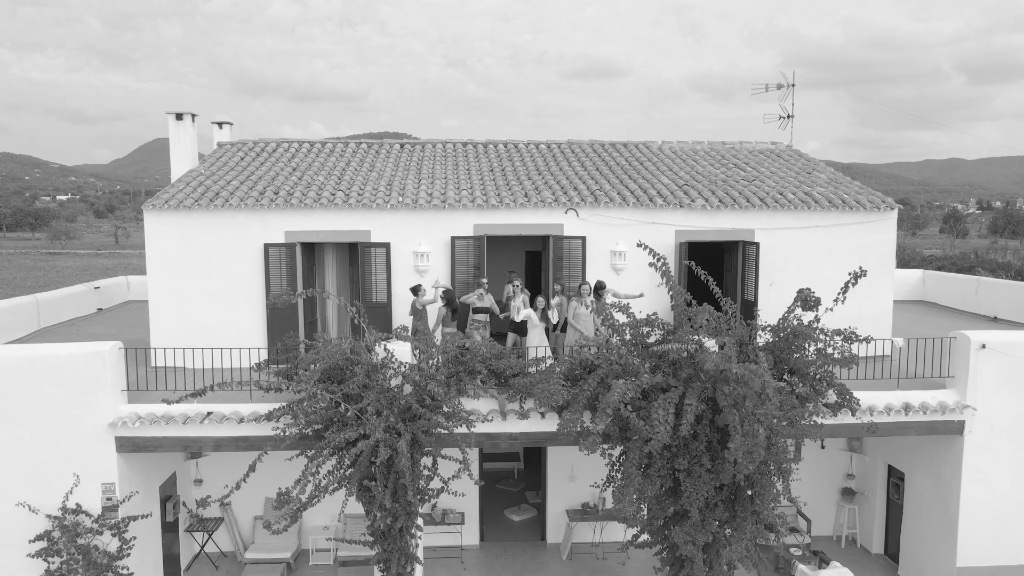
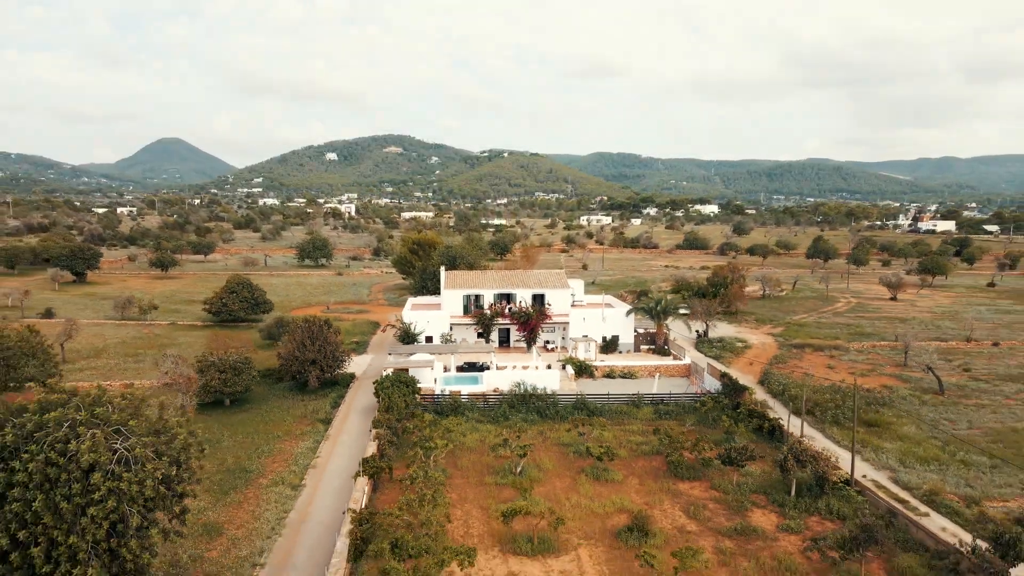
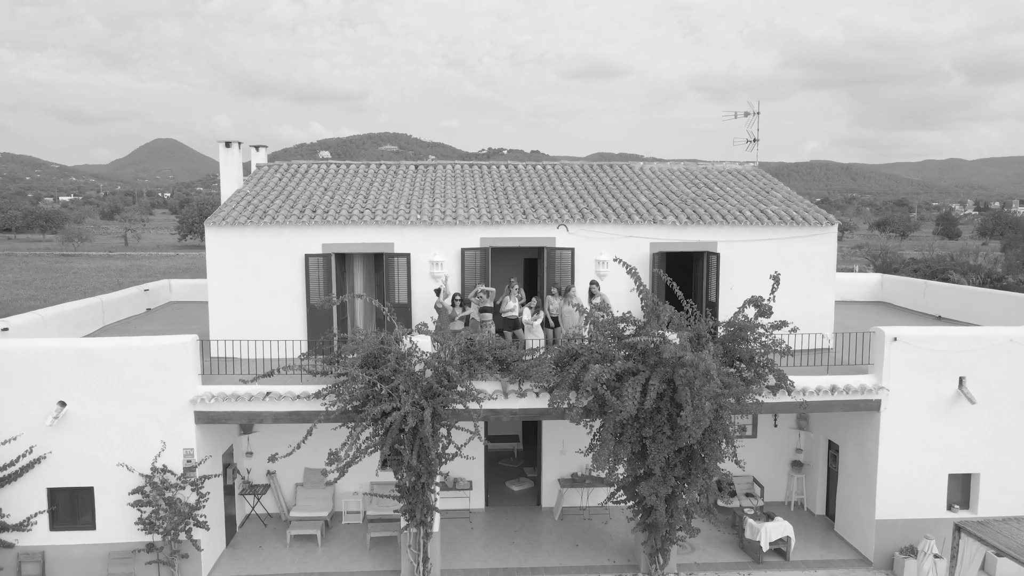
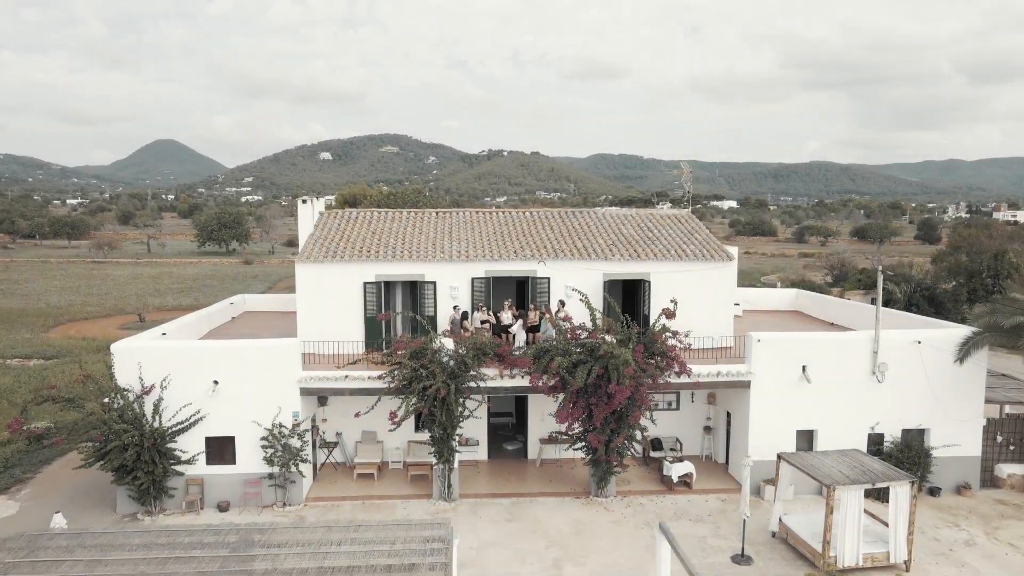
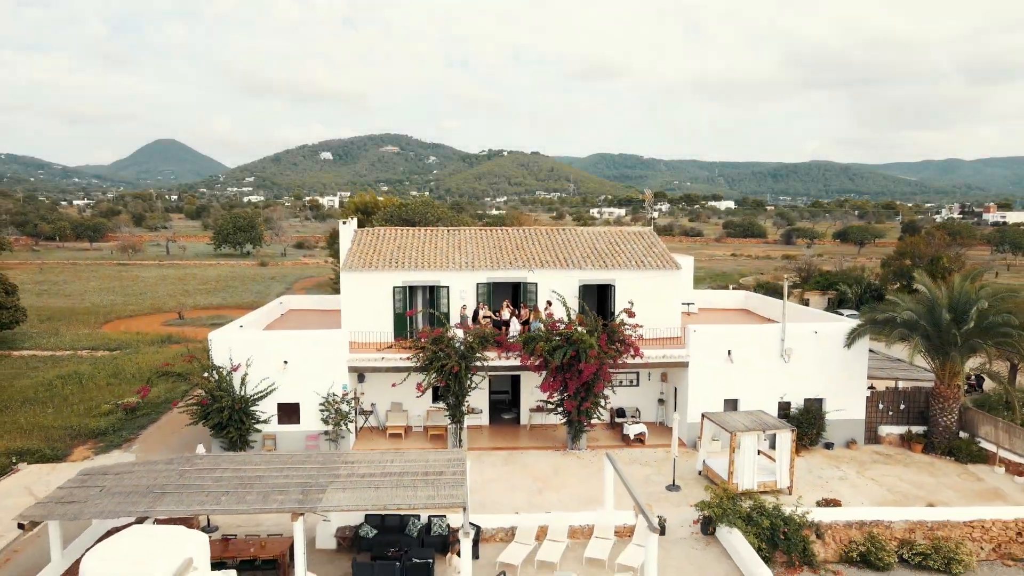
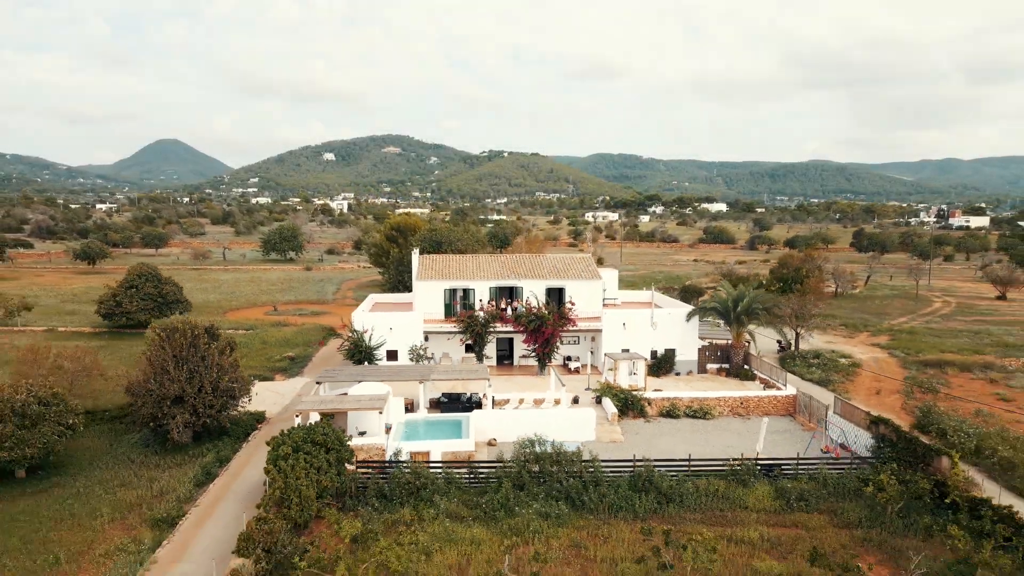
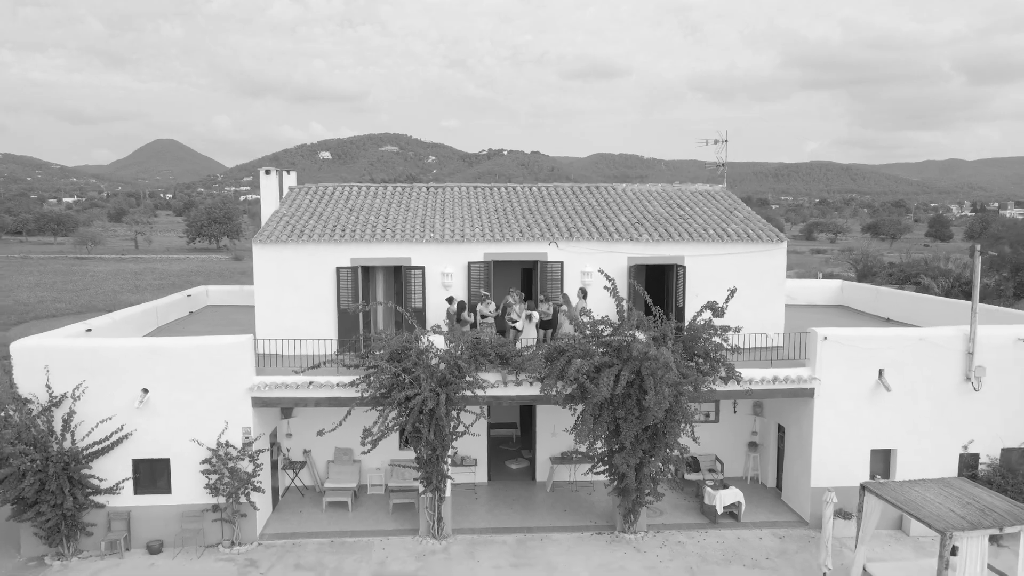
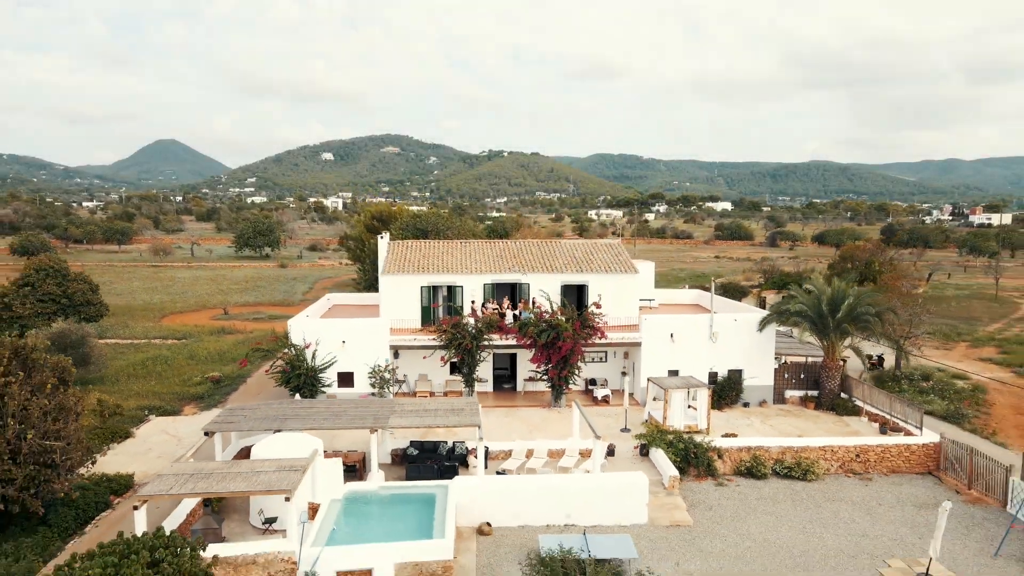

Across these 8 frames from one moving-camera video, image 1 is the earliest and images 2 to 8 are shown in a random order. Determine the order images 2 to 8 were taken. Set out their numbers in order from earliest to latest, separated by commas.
3, 7, 4, 5, 8, 6, 2
